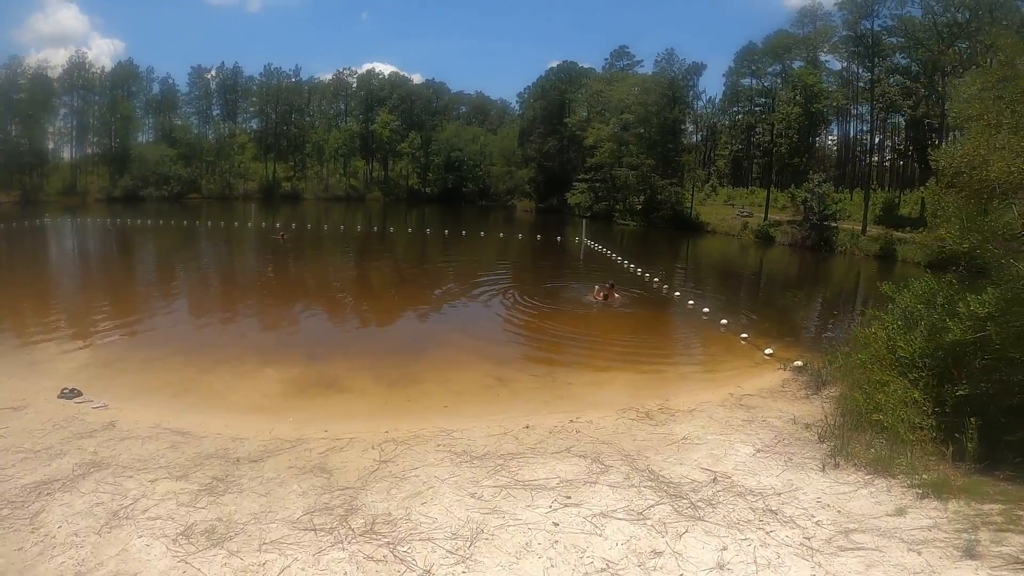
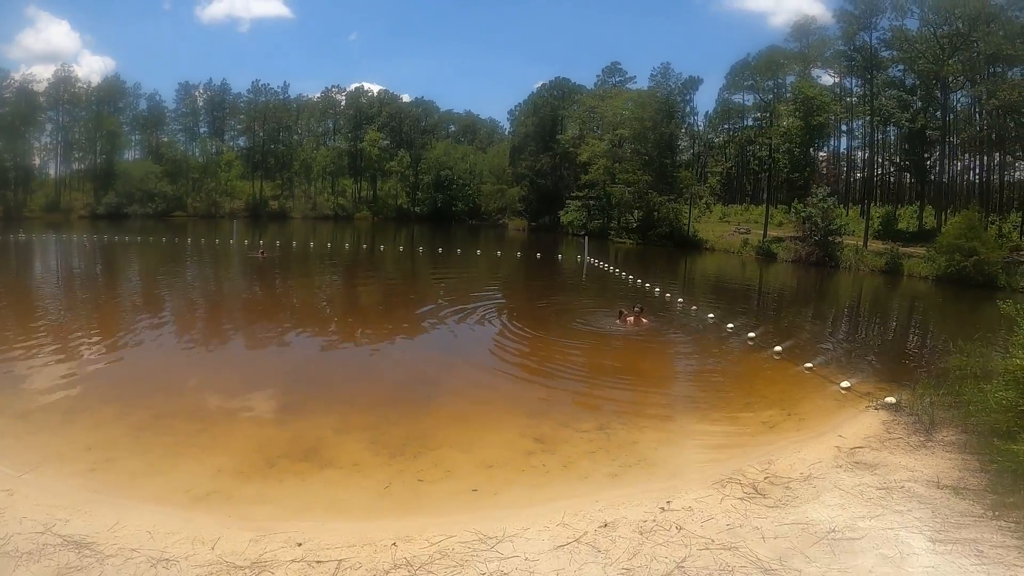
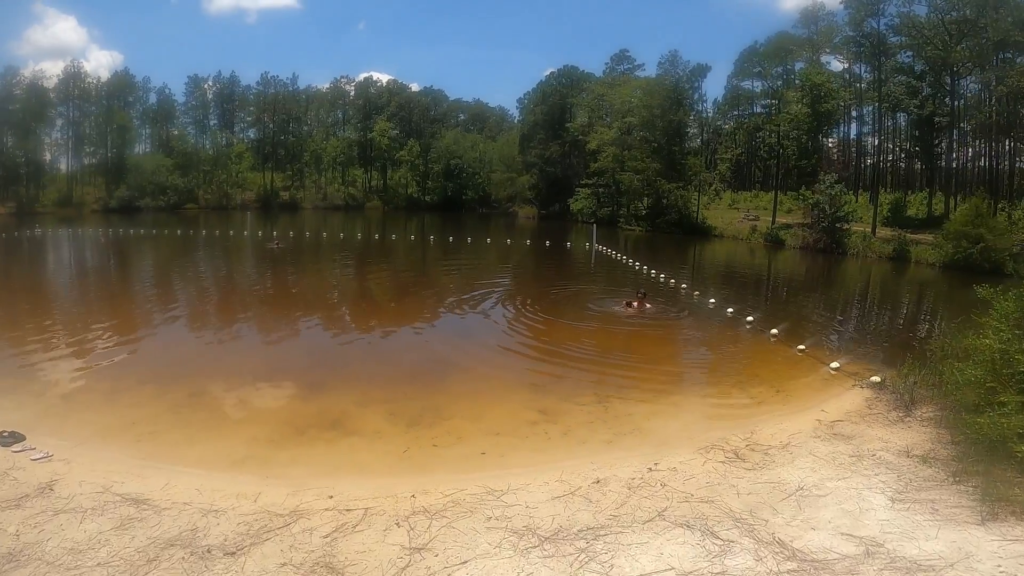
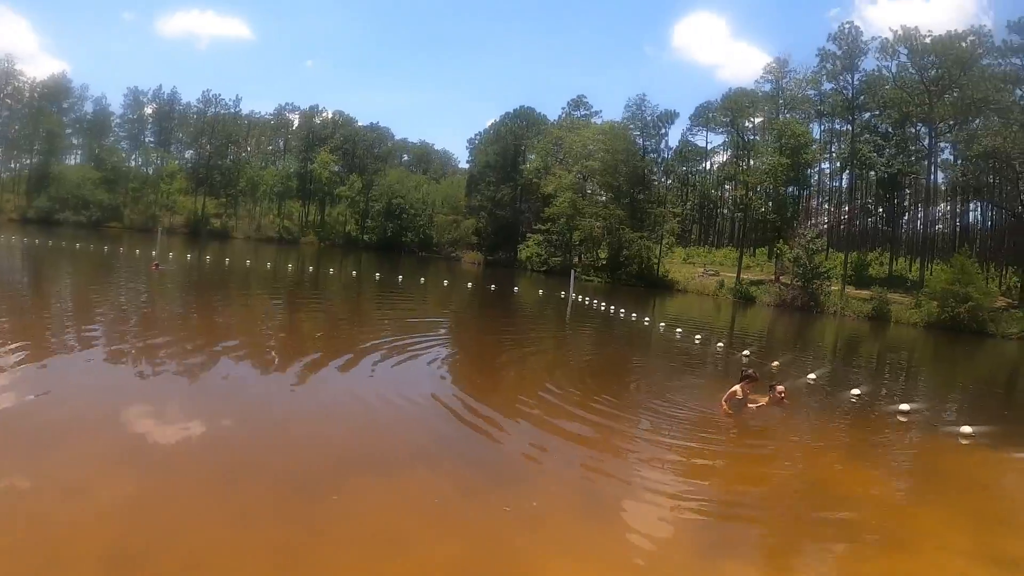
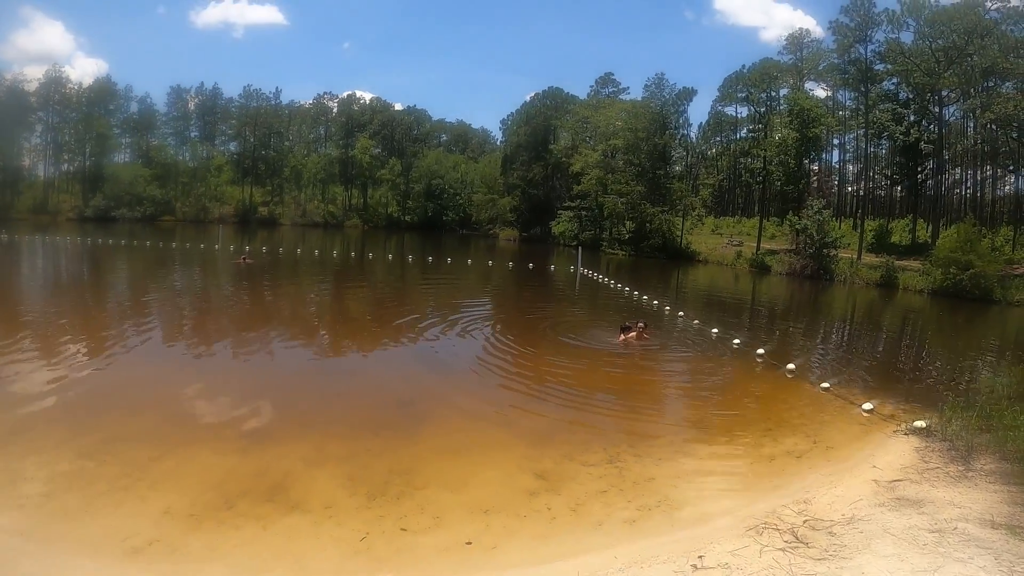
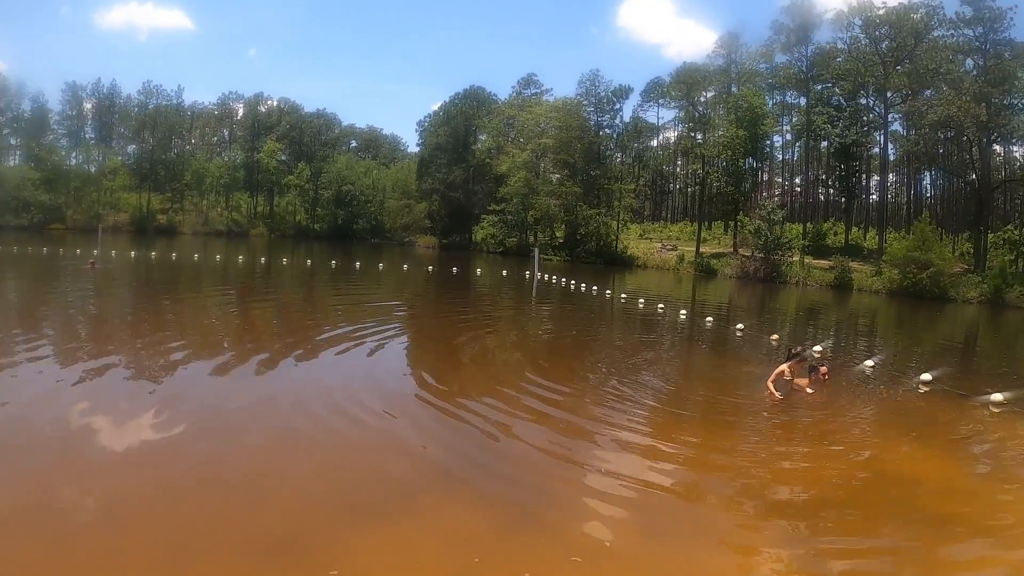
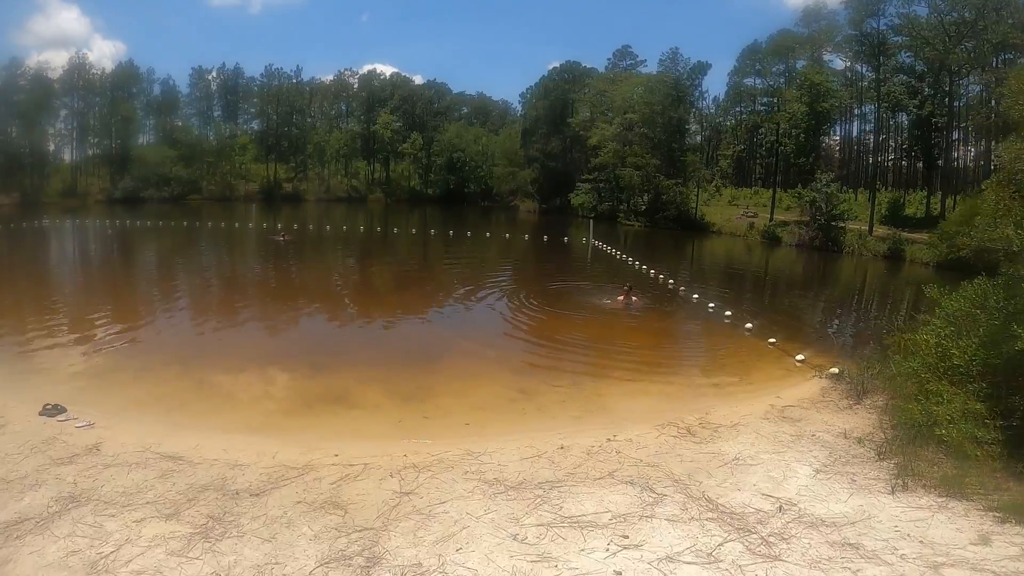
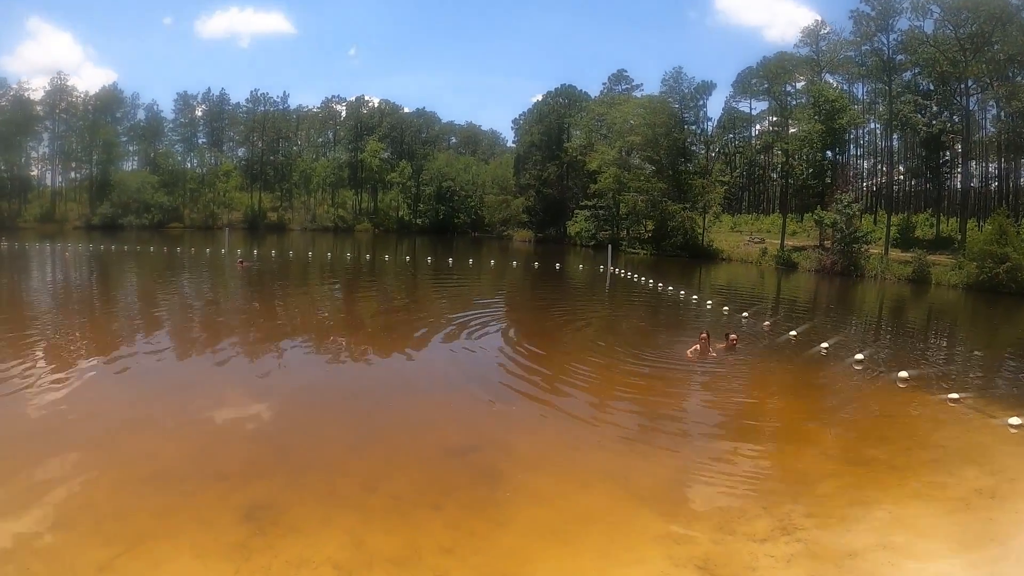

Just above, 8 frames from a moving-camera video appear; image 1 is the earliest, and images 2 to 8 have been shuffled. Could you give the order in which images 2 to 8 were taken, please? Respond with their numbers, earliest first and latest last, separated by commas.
7, 3, 2, 5, 8, 4, 6
